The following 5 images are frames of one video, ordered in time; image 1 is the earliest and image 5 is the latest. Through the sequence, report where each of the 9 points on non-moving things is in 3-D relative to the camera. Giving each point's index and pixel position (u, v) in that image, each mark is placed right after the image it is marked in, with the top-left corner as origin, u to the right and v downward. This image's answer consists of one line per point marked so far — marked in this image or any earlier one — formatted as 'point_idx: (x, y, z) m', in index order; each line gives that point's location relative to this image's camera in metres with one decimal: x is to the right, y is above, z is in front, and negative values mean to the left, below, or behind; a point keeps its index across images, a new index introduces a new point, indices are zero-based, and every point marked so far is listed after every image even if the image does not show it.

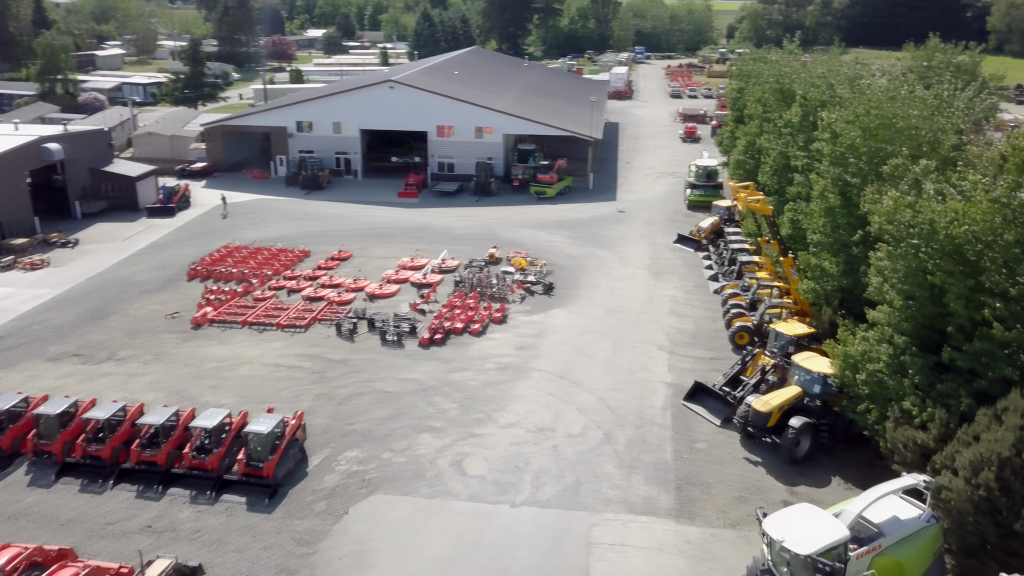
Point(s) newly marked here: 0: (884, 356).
0: (+8.1, -1.5, +17.3) m
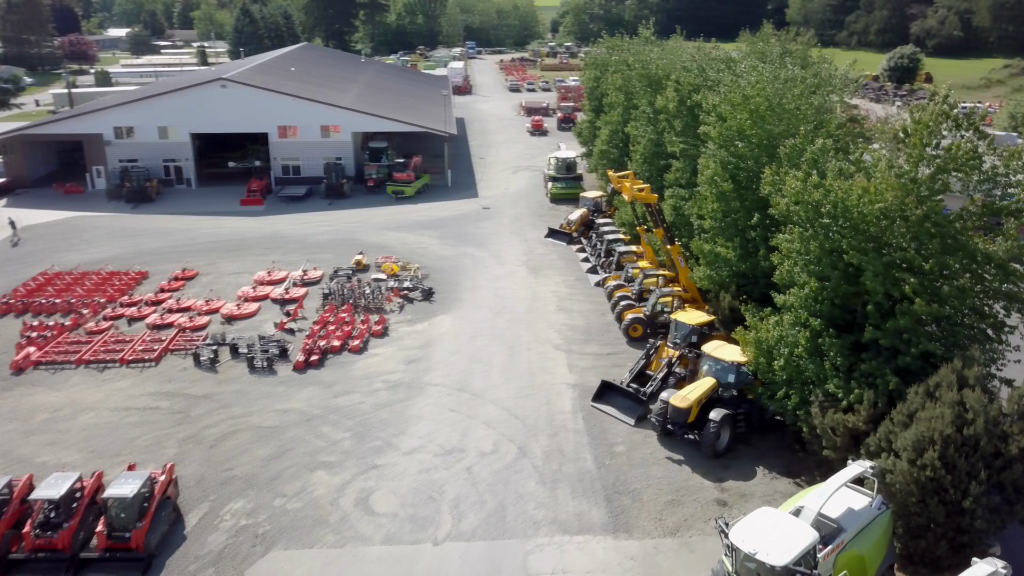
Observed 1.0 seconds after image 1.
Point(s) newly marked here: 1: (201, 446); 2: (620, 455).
0: (+6.2, -1.1, +17.0) m
1: (-7.4, -3.8, +19.1) m
2: (+2.5, -3.9, +18.4) m
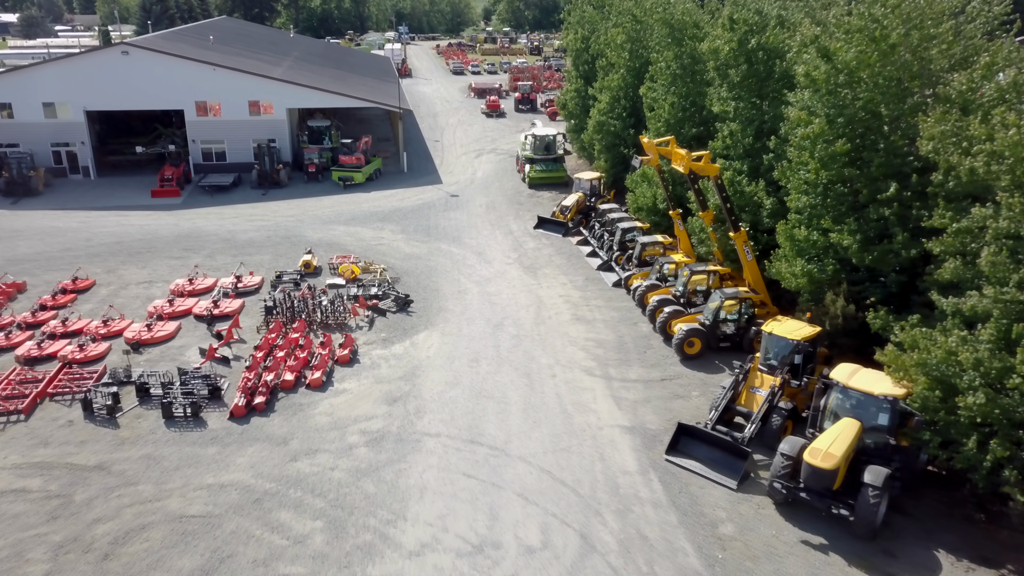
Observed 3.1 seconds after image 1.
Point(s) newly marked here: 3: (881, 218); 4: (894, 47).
0: (+7.2, -1.1, +11.4) m
1: (-6.5, -4.1, +12.3) m
2: (+3.4, -4.0, +12.5) m
3: (+6.7, +1.3, +14.5) m
4: (+7.1, +4.4, +15.1) m
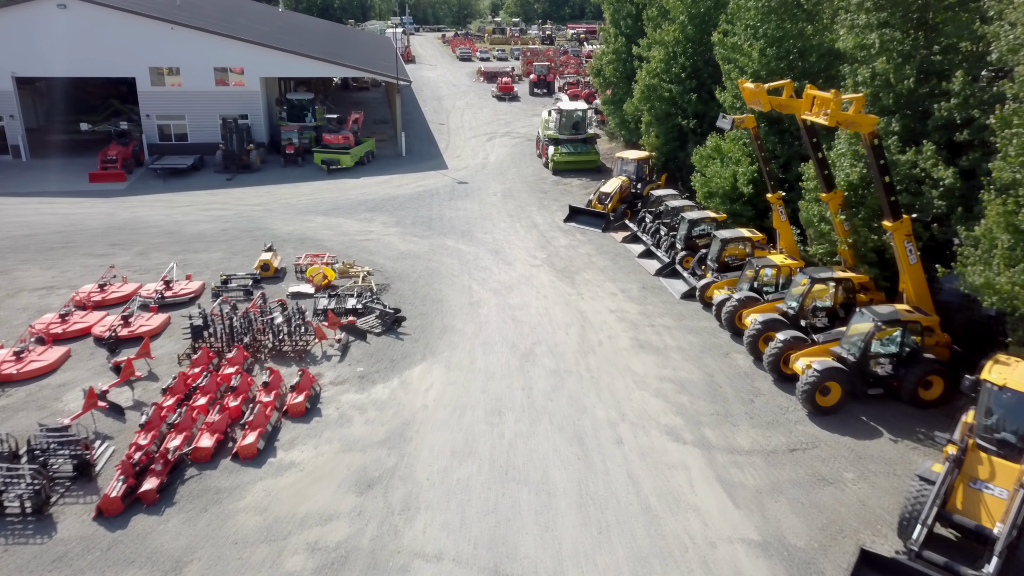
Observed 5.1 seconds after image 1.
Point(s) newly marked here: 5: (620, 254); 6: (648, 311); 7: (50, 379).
0: (+7.7, -1.3, +5.0) m
1: (-5.9, -4.3, +5.9) m
2: (+4.0, -4.2, +6.1) m
3: (+7.3, +1.0, +8.1) m
4: (+7.7, +4.2, +8.7) m
5: (+2.7, +0.9, +19.9) m
6: (+2.8, -0.5, +16.3) m
7: (-7.8, -1.5, +13.5) m
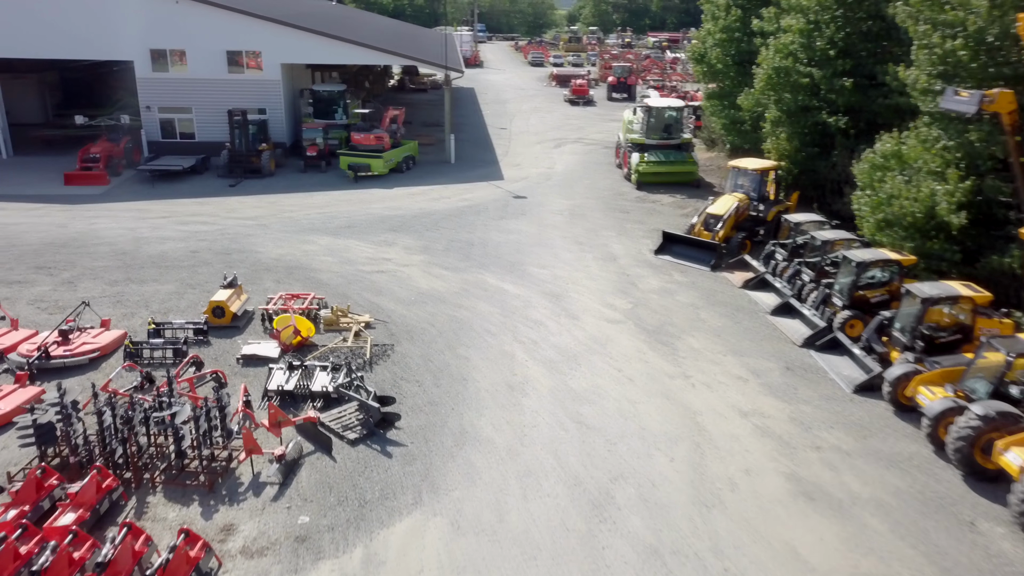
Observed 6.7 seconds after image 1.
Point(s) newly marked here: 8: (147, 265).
0: (+7.6, -2.4, -1.9) m
1: (-6.1, -4.9, +0.2) m
2: (+3.8, -5.1, -0.5) m
3: (+7.5, -0.1, +1.3) m
4: (+8.0, +3.0, +2.0) m
5: (+3.8, -0.3, +13.4) m
6: (+3.6, -1.6, +9.8) m
7: (-7.2, -2.2, +7.9) m
8: (-7.1, +0.4, +15.6) m
